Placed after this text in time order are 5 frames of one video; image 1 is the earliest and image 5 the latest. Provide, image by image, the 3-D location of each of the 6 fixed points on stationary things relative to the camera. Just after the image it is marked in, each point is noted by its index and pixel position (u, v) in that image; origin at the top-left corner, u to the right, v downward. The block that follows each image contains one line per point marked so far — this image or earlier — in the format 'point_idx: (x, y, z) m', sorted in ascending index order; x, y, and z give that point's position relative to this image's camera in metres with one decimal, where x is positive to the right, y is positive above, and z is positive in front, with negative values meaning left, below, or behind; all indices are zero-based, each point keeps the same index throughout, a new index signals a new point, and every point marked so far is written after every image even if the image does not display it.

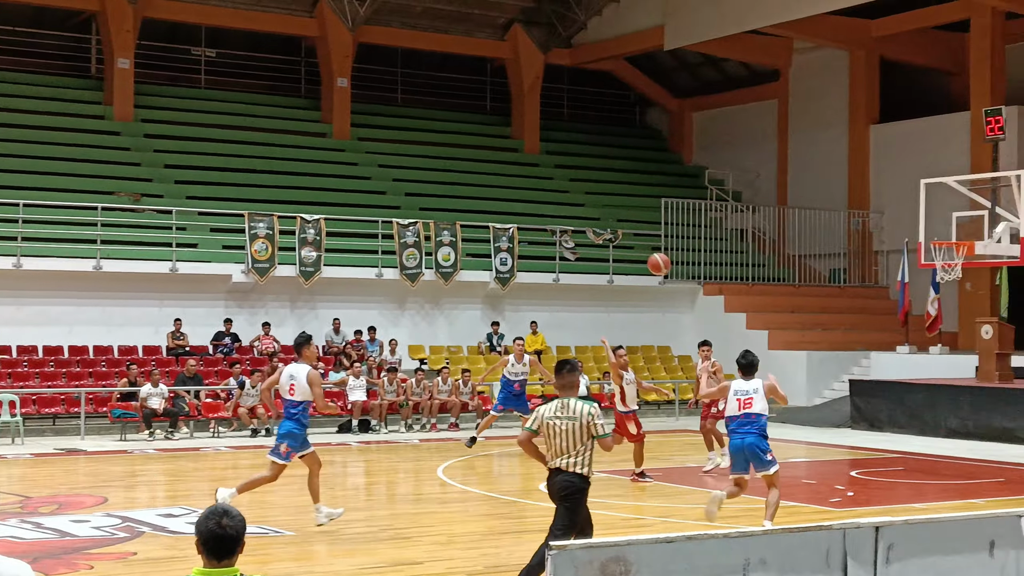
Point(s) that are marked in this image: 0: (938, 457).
0: (+6.1, -2.4, +16.1) m
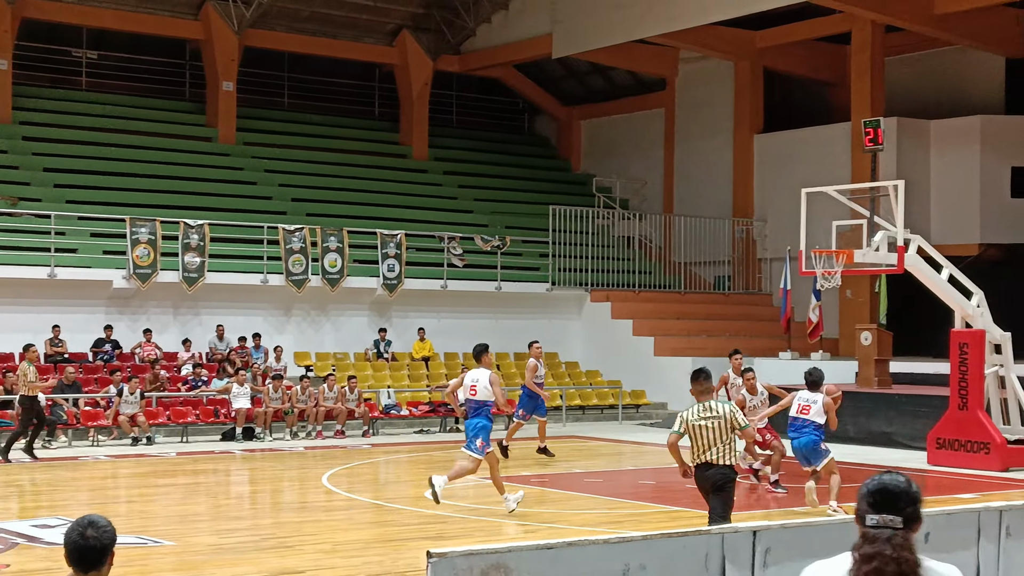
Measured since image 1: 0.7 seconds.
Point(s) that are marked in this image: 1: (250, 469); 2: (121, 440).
0: (+4.3, -2.5, +16.4) m
1: (-3.6, -2.6, +16.3) m
2: (-6.3, -2.4, +18.5) m
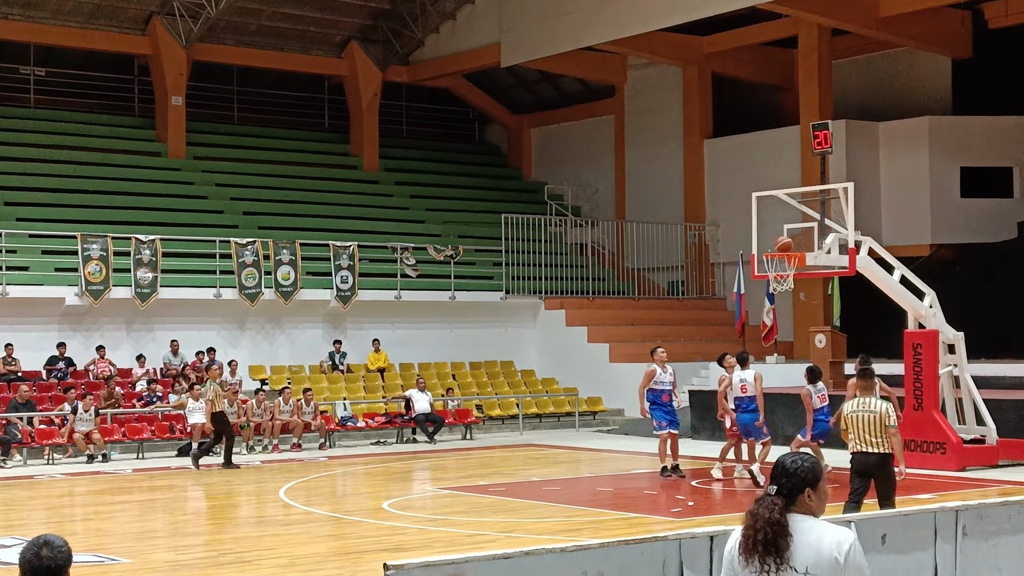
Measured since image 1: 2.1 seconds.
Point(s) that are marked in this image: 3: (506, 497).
0: (+3.6, -2.5, +16.4) m
1: (-4.4, -2.8, +16.2) m
2: (-7.1, -2.7, +18.4) m
3: (-0.1, -2.6, +14.4) m
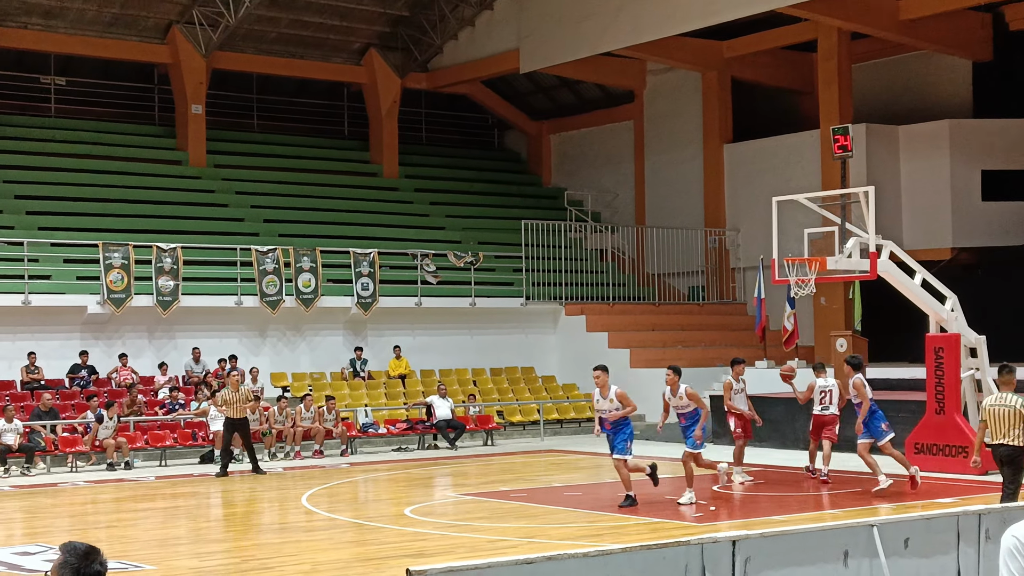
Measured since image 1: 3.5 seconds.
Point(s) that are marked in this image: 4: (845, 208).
0: (+3.9, -2.6, +16.4) m
1: (-4.1, -2.9, +16.3) m
2: (-6.7, -2.9, +18.5) m
3: (+0.2, -2.8, +14.5) m
4: (+5.5, +1.3, +19.1) m
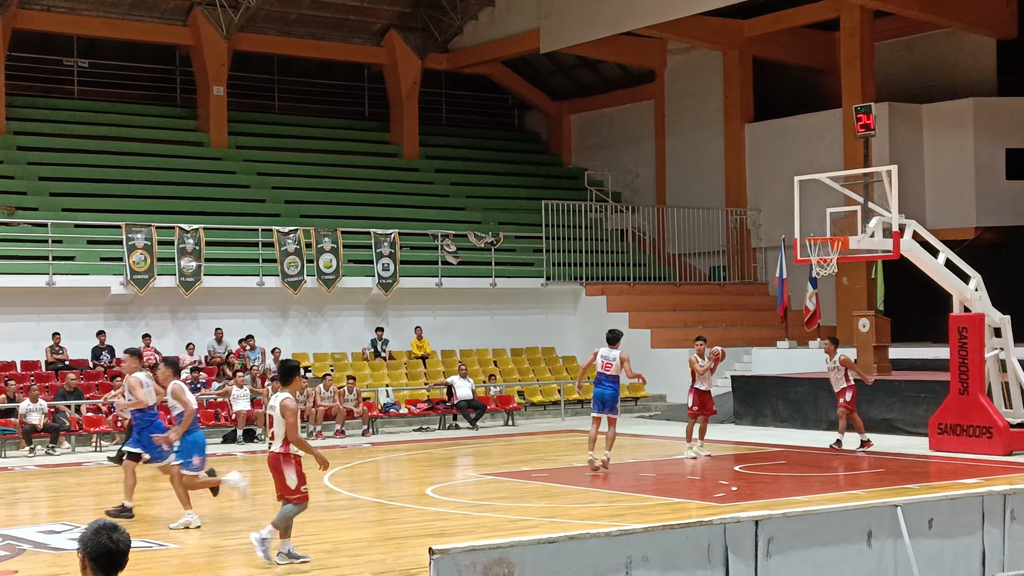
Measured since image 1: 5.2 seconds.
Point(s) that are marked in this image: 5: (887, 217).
0: (+4.2, -2.3, +16.4) m
1: (-3.8, -2.6, +16.4) m
2: (-6.4, -2.5, +18.7) m
3: (+0.4, -2.4, +14.5) m
4: (+5.9, +1.7, +19.0) m
5: (+5.9, +1.1, +18.0) m
